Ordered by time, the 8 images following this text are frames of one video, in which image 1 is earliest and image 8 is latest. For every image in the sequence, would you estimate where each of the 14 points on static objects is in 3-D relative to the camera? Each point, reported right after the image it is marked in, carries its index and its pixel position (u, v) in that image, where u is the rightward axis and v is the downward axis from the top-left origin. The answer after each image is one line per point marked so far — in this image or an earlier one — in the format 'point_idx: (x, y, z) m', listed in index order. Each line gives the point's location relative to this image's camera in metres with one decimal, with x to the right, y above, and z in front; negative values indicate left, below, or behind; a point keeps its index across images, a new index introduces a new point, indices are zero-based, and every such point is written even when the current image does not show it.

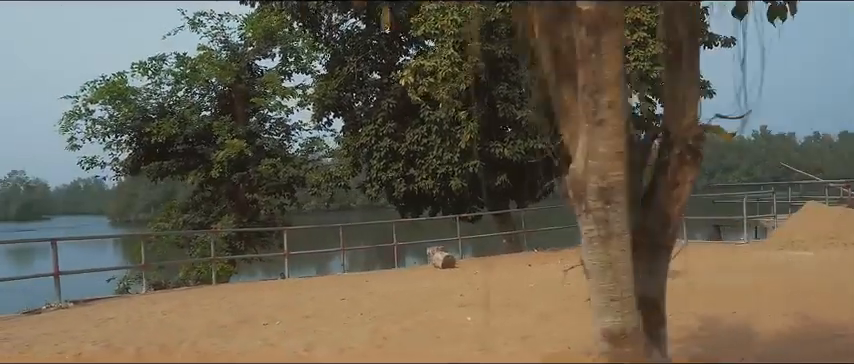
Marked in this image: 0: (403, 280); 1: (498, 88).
0: (-0.4, -1.3, +11.6) m
1: (+1.3, +1.6, +14.8) m
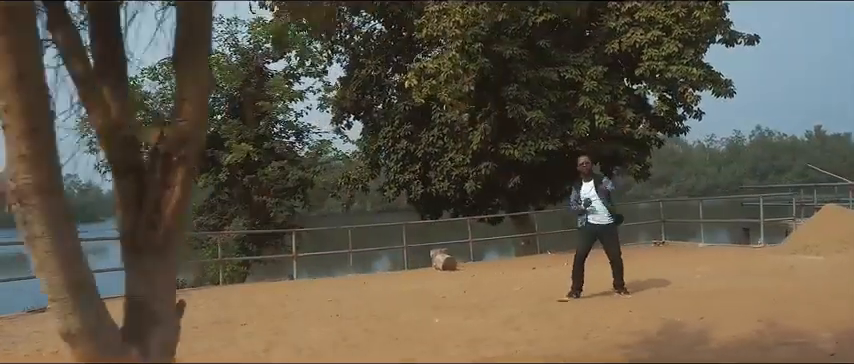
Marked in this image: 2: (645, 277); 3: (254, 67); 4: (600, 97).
0: (-0.4, -1.3, +11.6) m
1: (+1.4, +1.6, +14.7) m
2: (+2.6, -1.1, +10.6) m
3: (-3.0, +2.0, +14.8) m
4: (+3.1, +1.5, +14.8) m
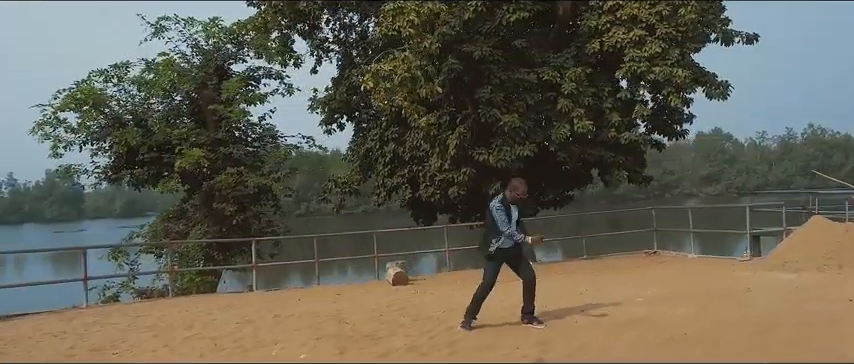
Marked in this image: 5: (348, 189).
0: (-1.1, -1.4, +10.9) m
1: (+0.9, +1.5, +14.0) m
2: (+1.8, -1.2, +9.8) m
3: (-3.5, +1.9, +14.2) m
4: (+2.5, +1.3, +14.0) m
5: (-1.7, -0.2, +18.8) m
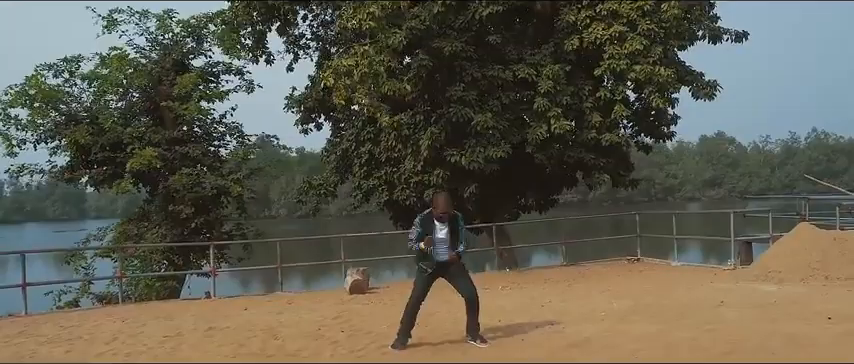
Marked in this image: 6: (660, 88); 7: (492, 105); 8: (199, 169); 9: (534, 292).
0: (-1.6, -1.5, +10.2) m
1: (+0.4, +1.4, +13.3) m
2: (+1.3, -1.3, +9.1) m
3: (-4.0, +1.9, +13.6) m
4: (+2.0, +1.3, +13.3) m
5: (-2.2, -0.2, +18.1) m
6: (+3.5, +1.4, +12.8) m
7: (+1.0, +1.2, +13.3) m
8: (-3.6, +0.2, +13.5) m
9: (+1.3, -1.3, +10.3) m
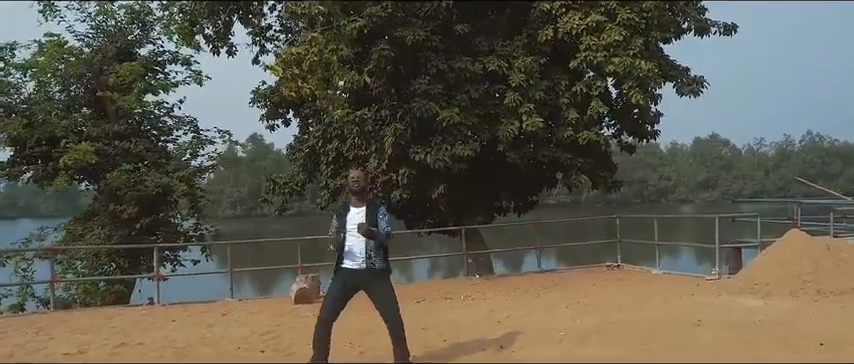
0: (-2.2, -1.4, +9.3) m
1: (-0.2, +1.4, +12.3) m
2: (+0.8, -1.3, +8.1) m
3: (-4.6, +1.9, +12.6) m
4: (+1.5, +1.3, +12.3) m
5: (-2.8, -0.2, +17.1) m
6: (+3.0, +1.4, +11.9) m
7: (+0.5, +1.2, +12.3) m
8: (-4.1, +0.2, +12.5) m
9: (+0.8, -1.3, +9.4) m
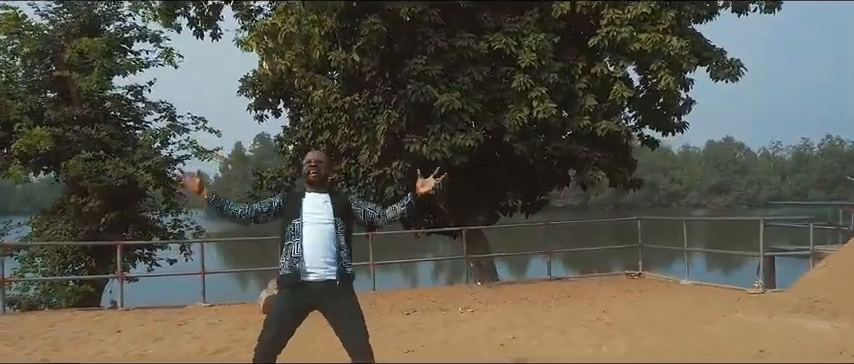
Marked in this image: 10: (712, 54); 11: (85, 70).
0: (-2.3, -1.3, +7.9) m
1: (-0.2, +1.5, +10.9) m
2: (+0.7, -1.2, +6.7) m
3: (-4.6, +2.0, +11.2) m
4: (+1.5, +1.3, +10.9) m
5: (-2.8, -0.1, +15.8) m
6: (+2.9, +1.4, +10.5) m
7: (+0.5, +1.2, +10.9) m
8: (-4.2, +0.4, +11.1) m
9: (+0.7, -1.2, +8.0) m
10: (+3.6, +1.6, +11.0) m
11: (-4.3, +1.4, +10.9) m
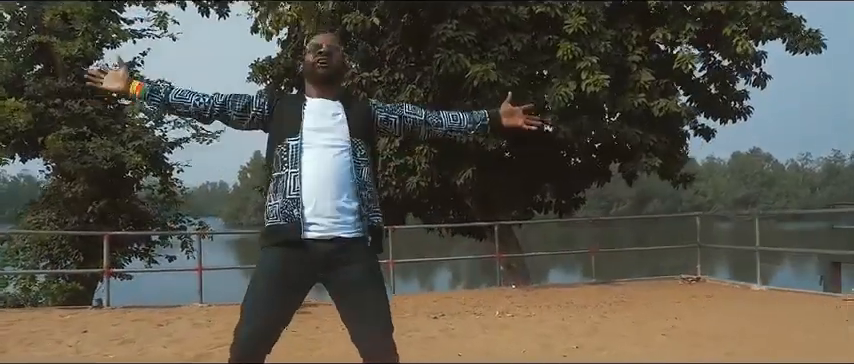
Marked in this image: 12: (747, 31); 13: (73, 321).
0: (-2.0, -1.1, +6.5) m
1: (+0.2, +1.7, +9.5) m
2: (+0.9, -1.0, +5.3) m
3: (-4.2, +2.2, +10.0) m
4: (+1.8, +1.5, +9.5) m
5: (-2.3, +0.1, +14.4) m
6: (+3.3, +1.5, +9.0) m
7: (+0.8, +1.4, +9.5) m
8: (-3.8, +0.6, +9.8) m
9: (+0.9, -1.1, +6.6) m
10: (+4.0, +1.7, +9.5) m
11: (-4.0, +1.7, +9.7) m
12: (+3.2, +1.5, +8.5) m
13: (-2.9, -1.2, +7.1) m
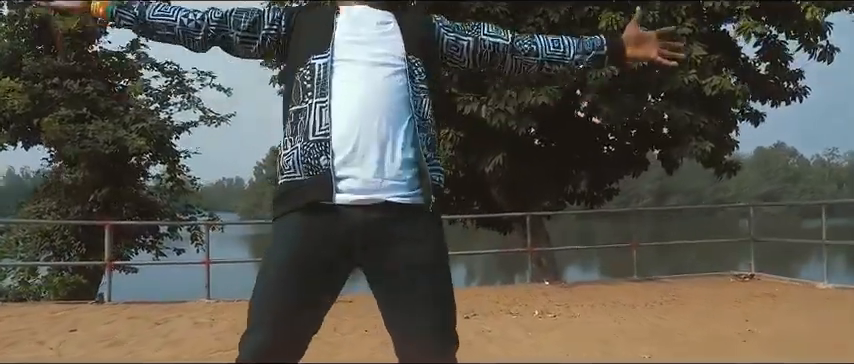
0: (-1.8, -1.0, +5.8) m
1: (+0.4, +1.8, +8.7) m
2: (+1.1, -0.9, +4.5) m
3: (-3.9, +2.4, +9.2) m
4: (+2.1, +1.6, +8.6) m
5: (-2.0, +0.2, +13.7) m
6: (+3.5, +1.6, +8.2) m
7: (+1.1, +1.5, +8.7) m
8: (-3.6, +0.7, +9.1) m
9: (+1.1, -0.9, +5.7) m
10: (+4.2, +1.8, +8.6) m
11: (-3.7, +1.8, +8.9) m
12: (+3.4, +1.6, +7.6) m
13: (-2.7, -1.0, +6.4) m
